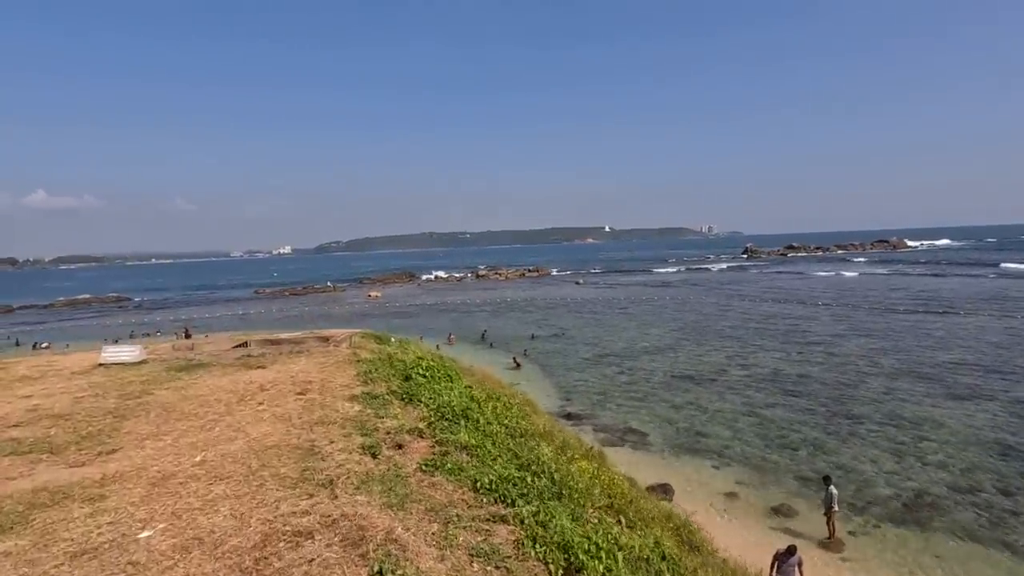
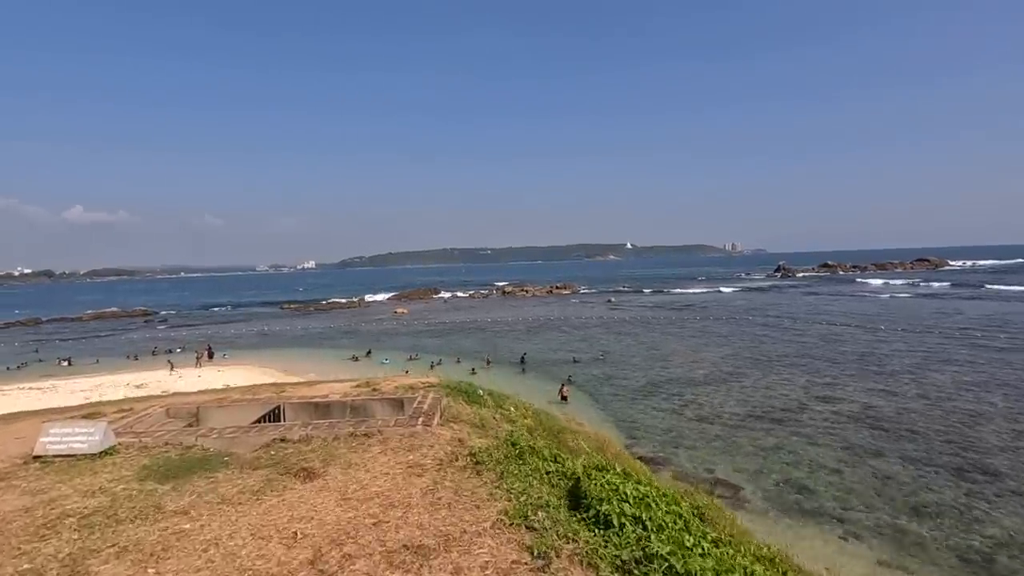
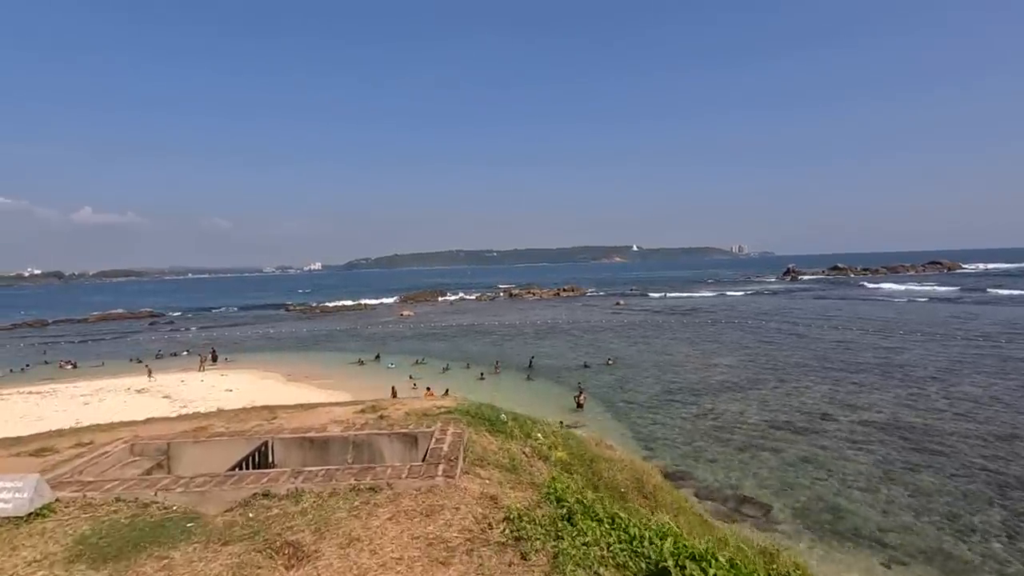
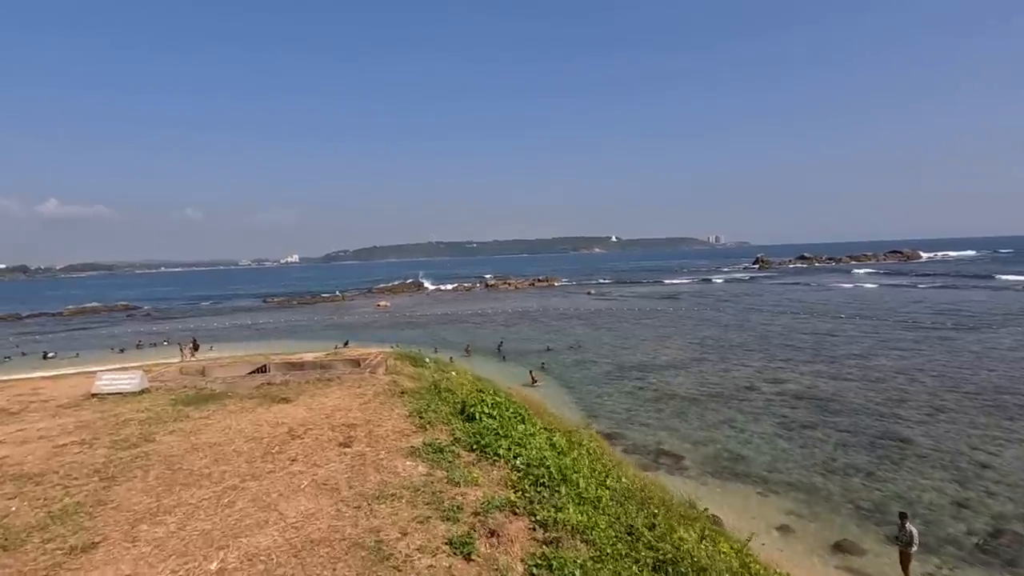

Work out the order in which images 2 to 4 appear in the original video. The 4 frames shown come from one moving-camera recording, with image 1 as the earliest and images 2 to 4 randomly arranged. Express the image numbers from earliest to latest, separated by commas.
4, 2, 3
